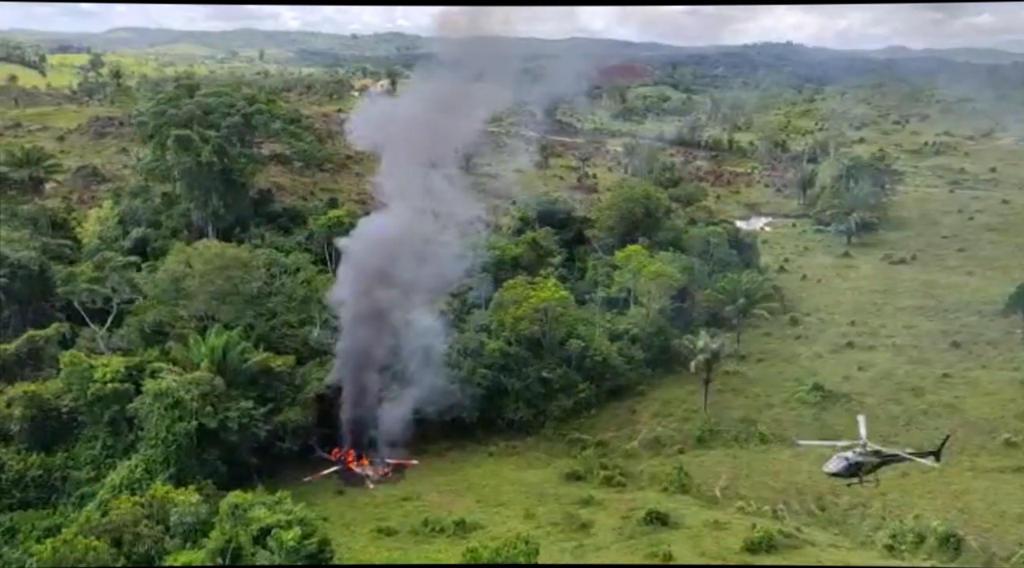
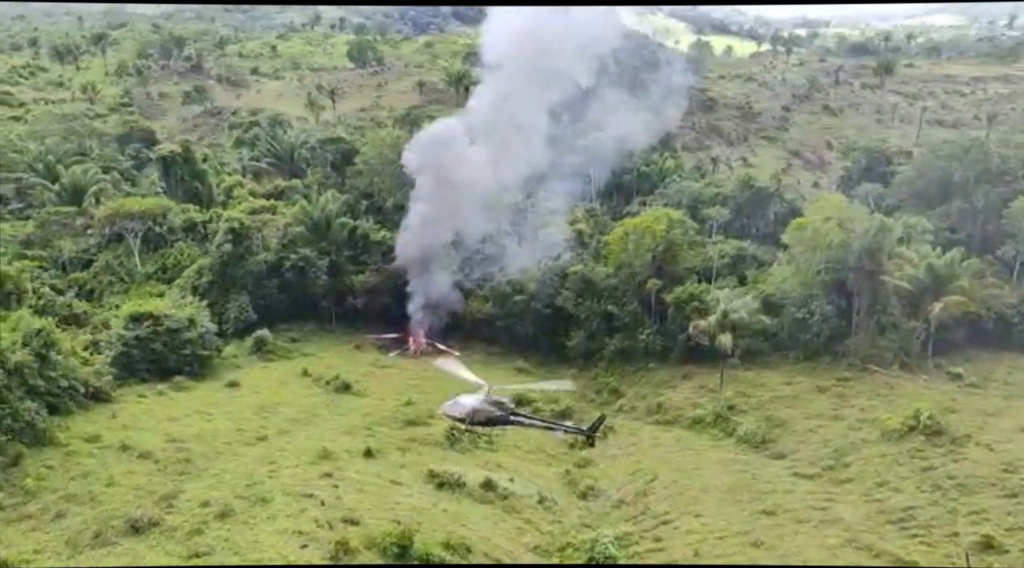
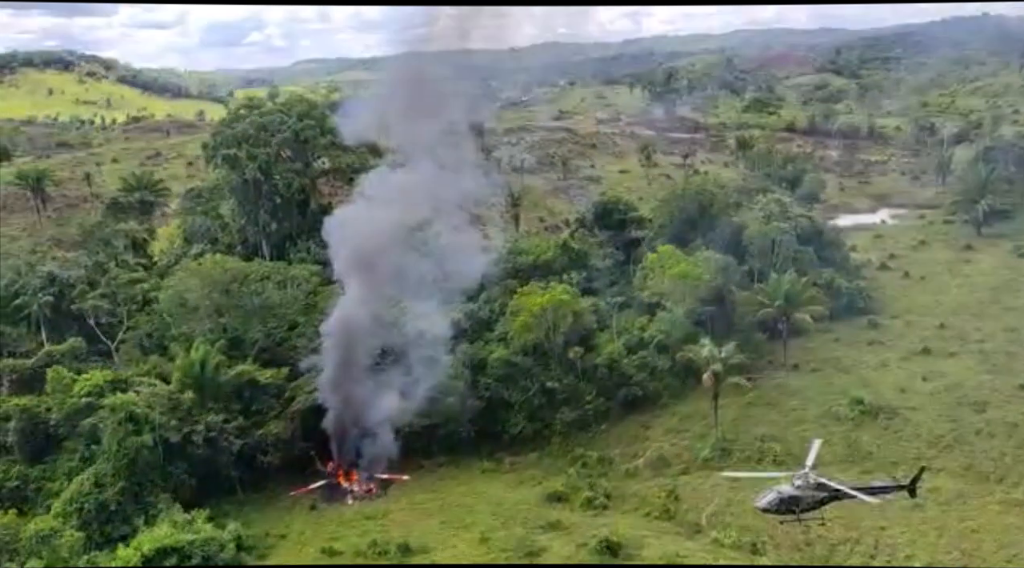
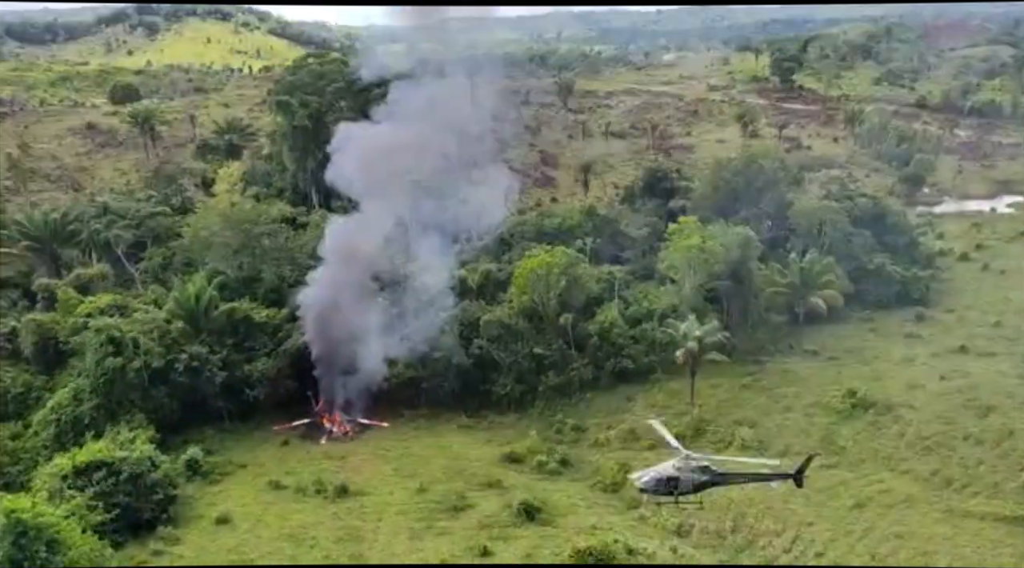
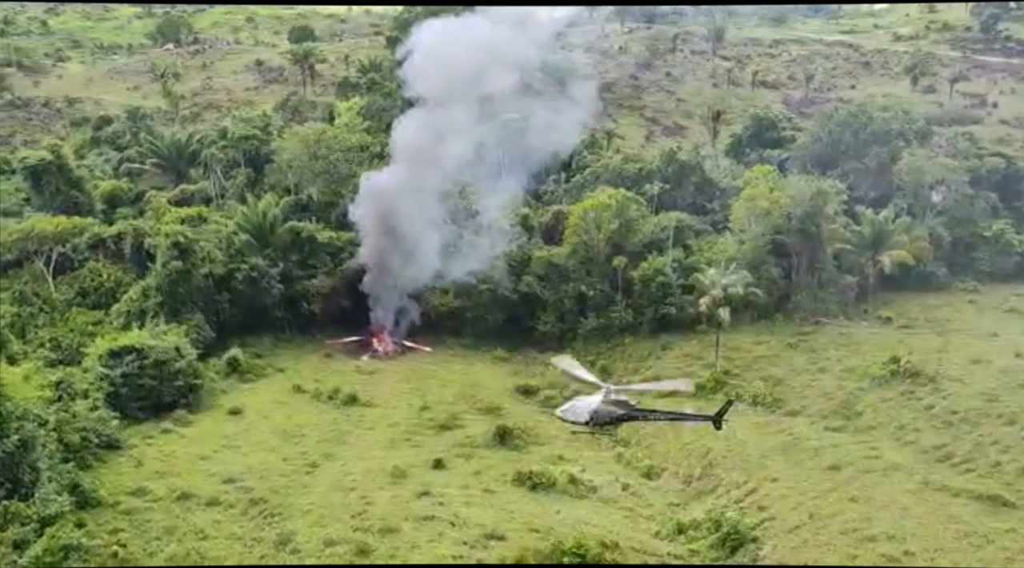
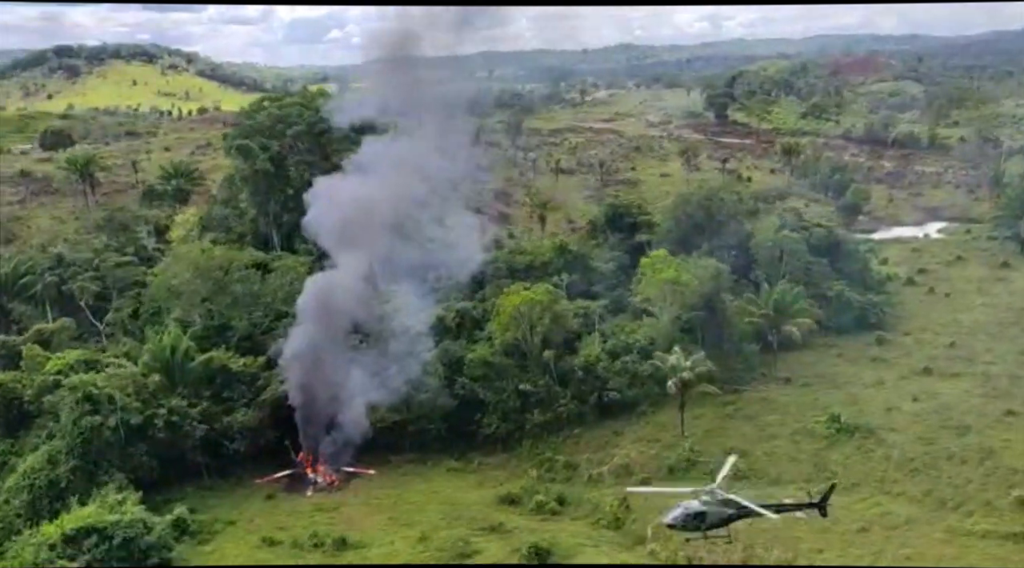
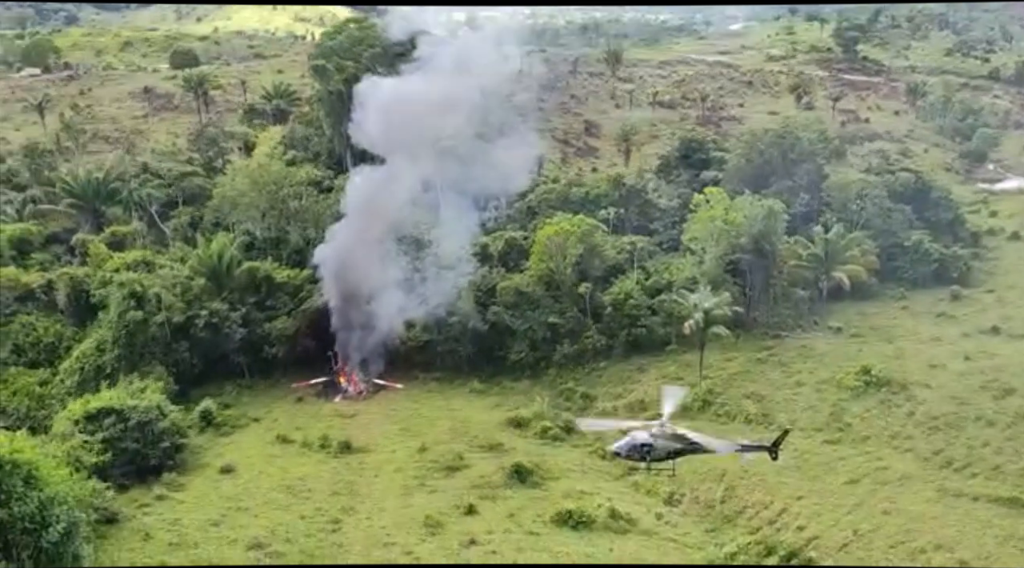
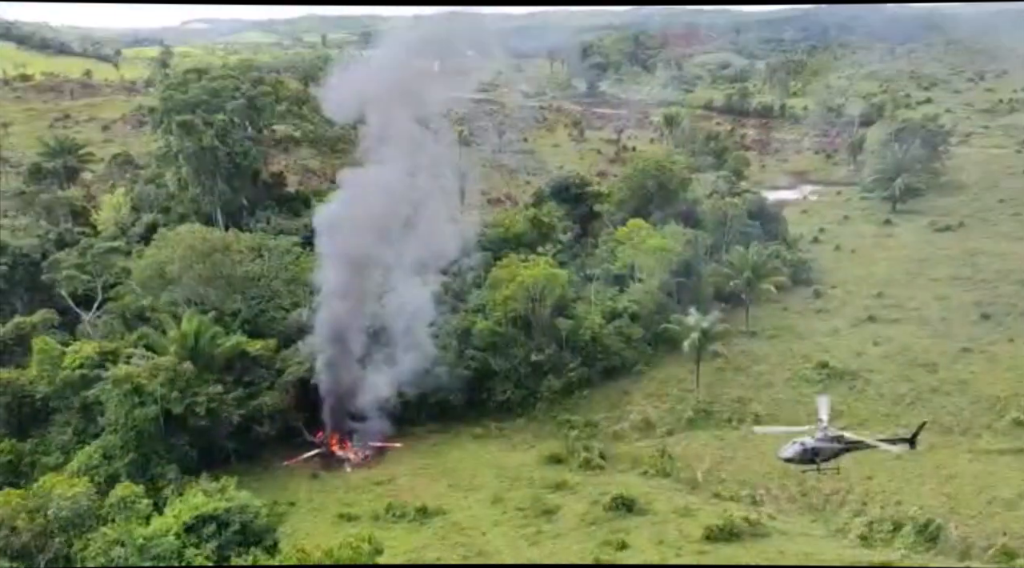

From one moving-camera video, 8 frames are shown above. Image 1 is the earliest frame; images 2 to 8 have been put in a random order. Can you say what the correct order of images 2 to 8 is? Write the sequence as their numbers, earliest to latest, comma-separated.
8, 3, 6, 4, 7, 5, 2
